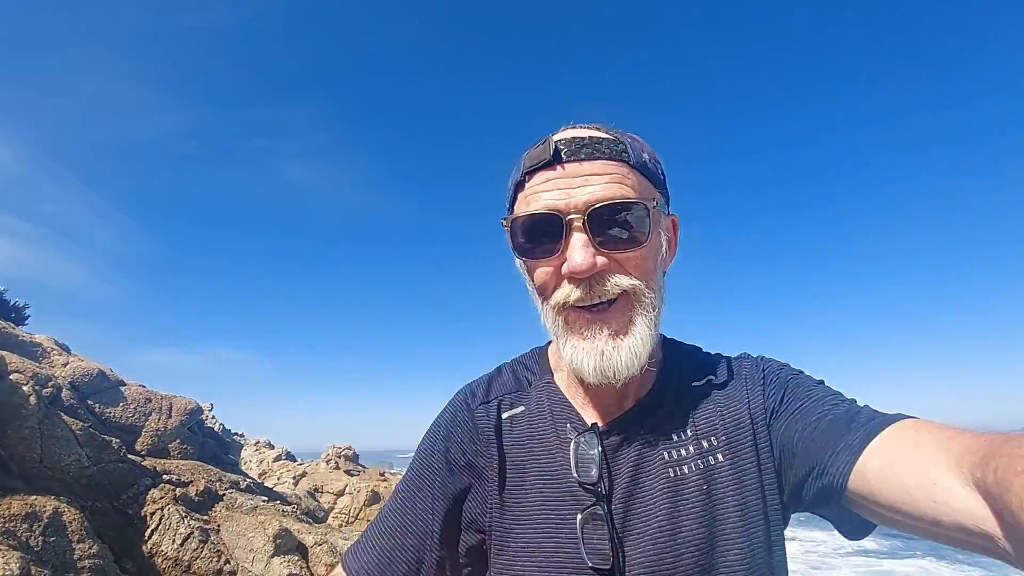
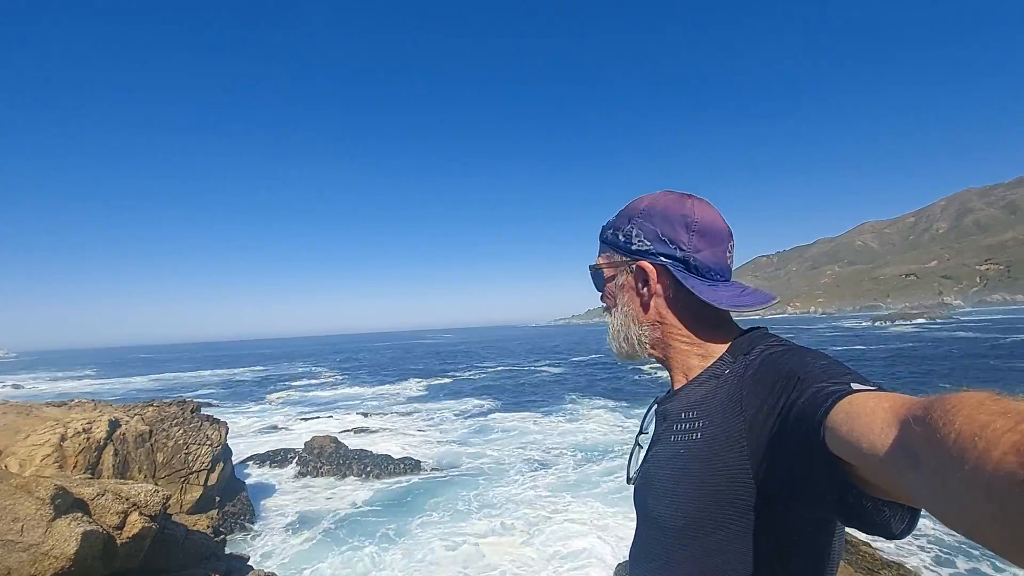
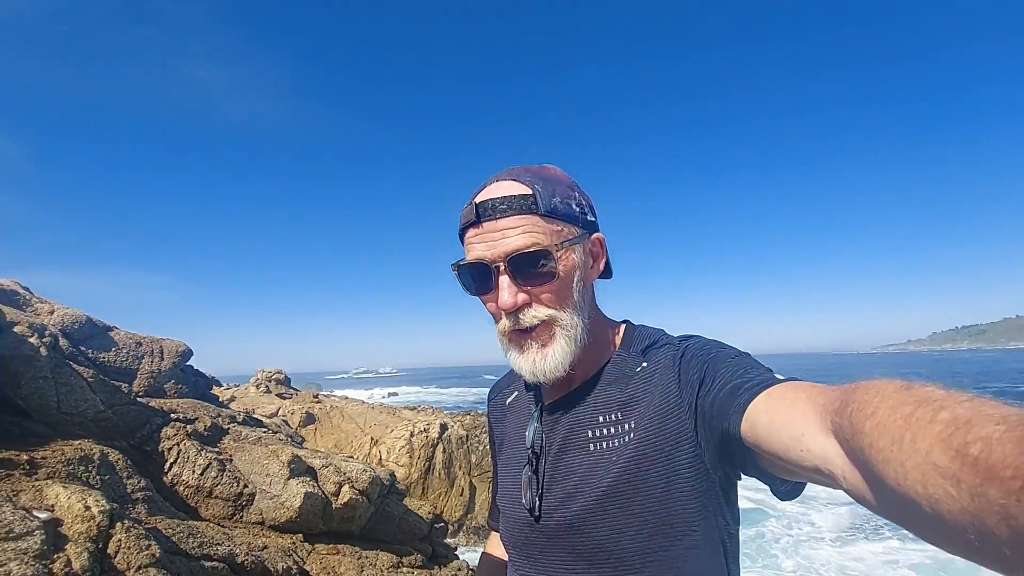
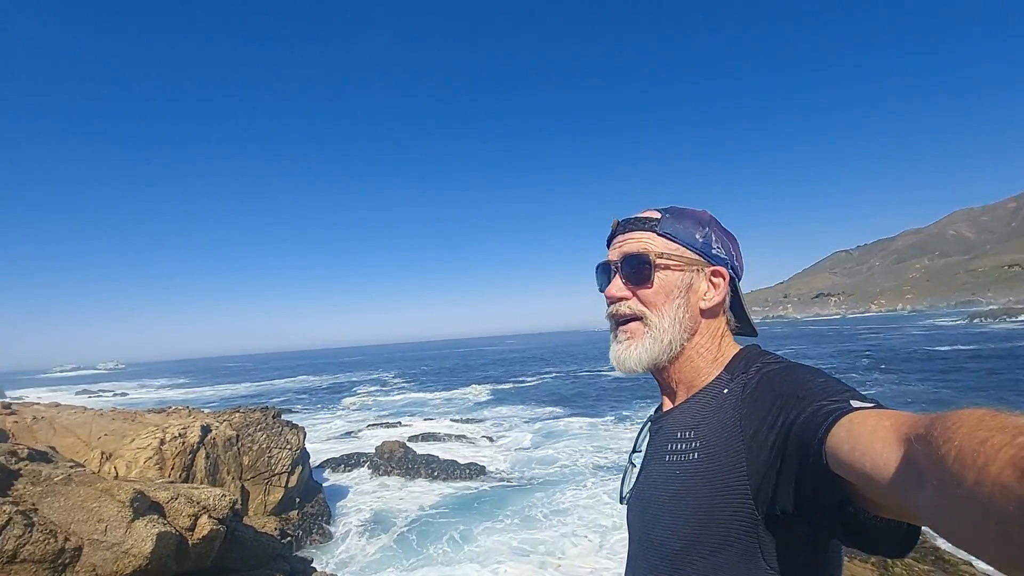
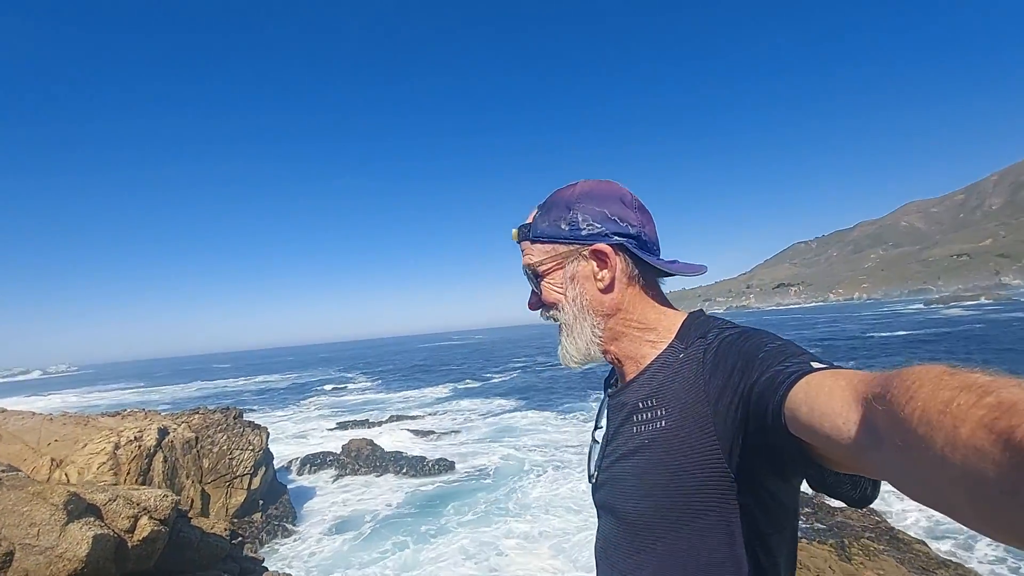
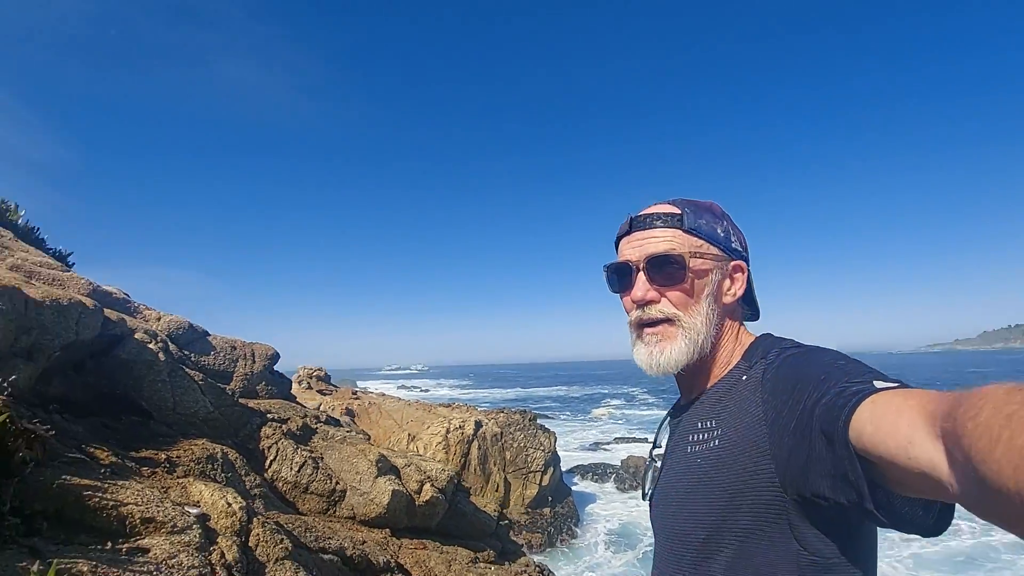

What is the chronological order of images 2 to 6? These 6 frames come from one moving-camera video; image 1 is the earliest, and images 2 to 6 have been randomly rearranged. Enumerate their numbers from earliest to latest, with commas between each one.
3, 5, 2, 4, 6
